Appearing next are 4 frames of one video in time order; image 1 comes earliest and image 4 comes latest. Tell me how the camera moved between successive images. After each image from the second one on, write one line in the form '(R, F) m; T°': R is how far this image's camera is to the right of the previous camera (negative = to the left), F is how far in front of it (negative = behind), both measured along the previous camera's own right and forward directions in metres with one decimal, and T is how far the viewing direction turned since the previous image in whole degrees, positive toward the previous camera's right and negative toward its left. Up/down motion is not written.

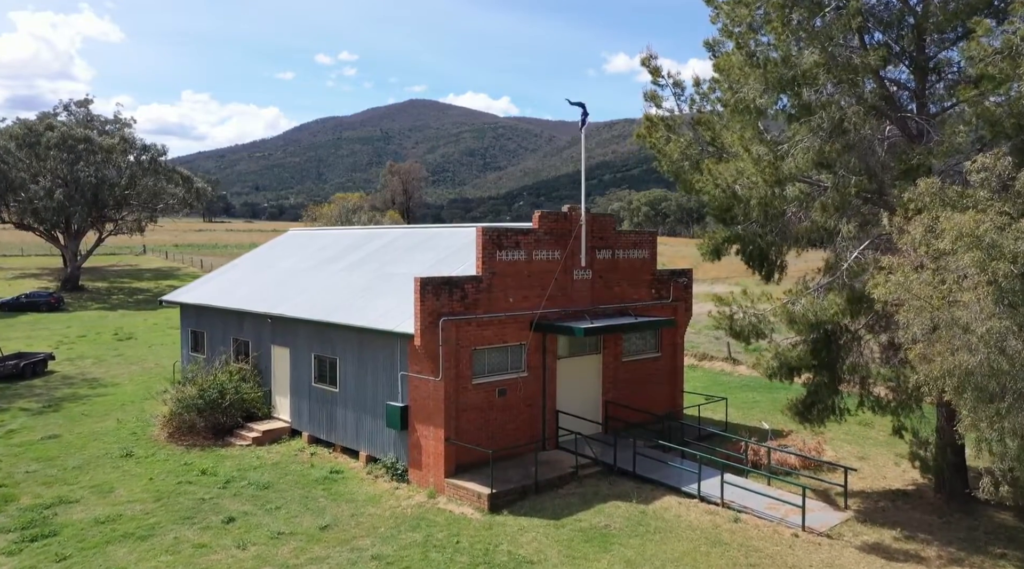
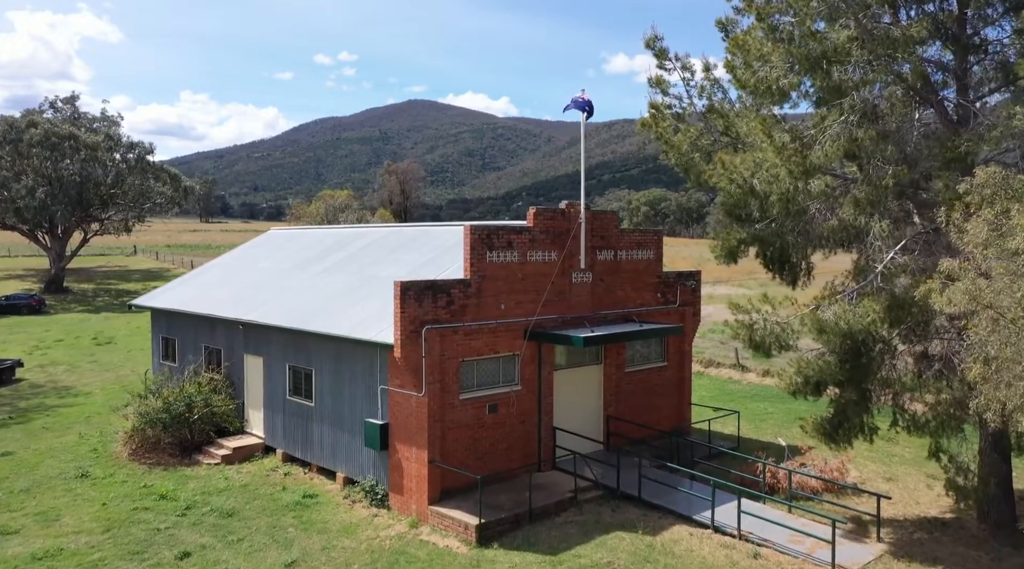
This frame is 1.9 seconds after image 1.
(+0.1, +1.6) m; 0°
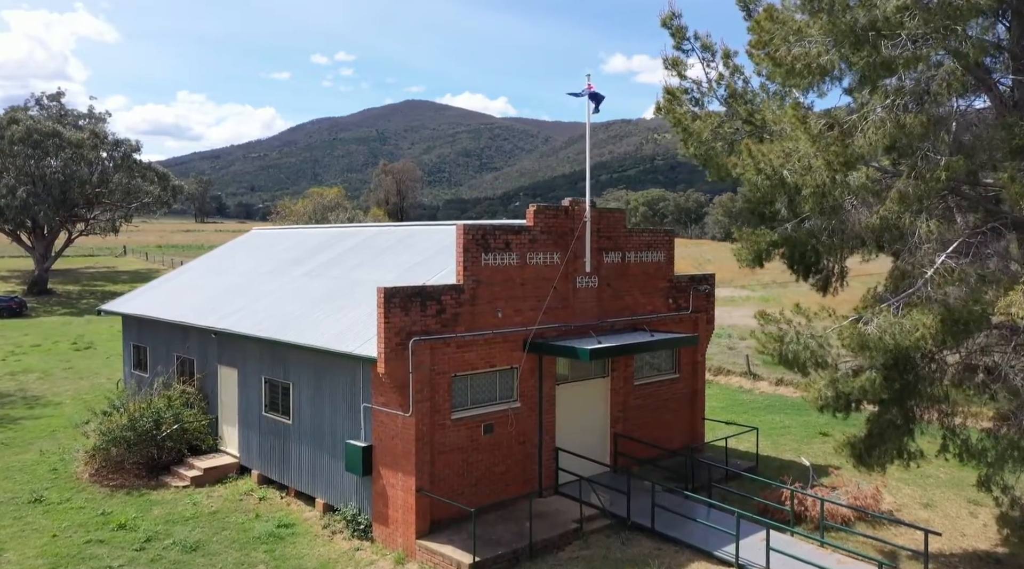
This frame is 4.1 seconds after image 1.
(0.0, +1.5) m; 0°
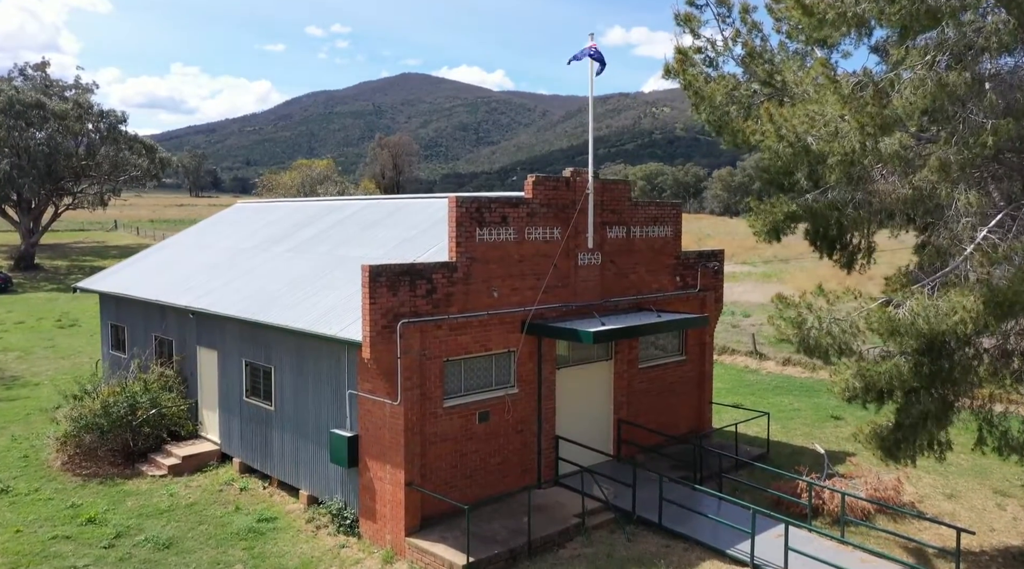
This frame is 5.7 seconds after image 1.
(0.0, +1.0) m; 0°
